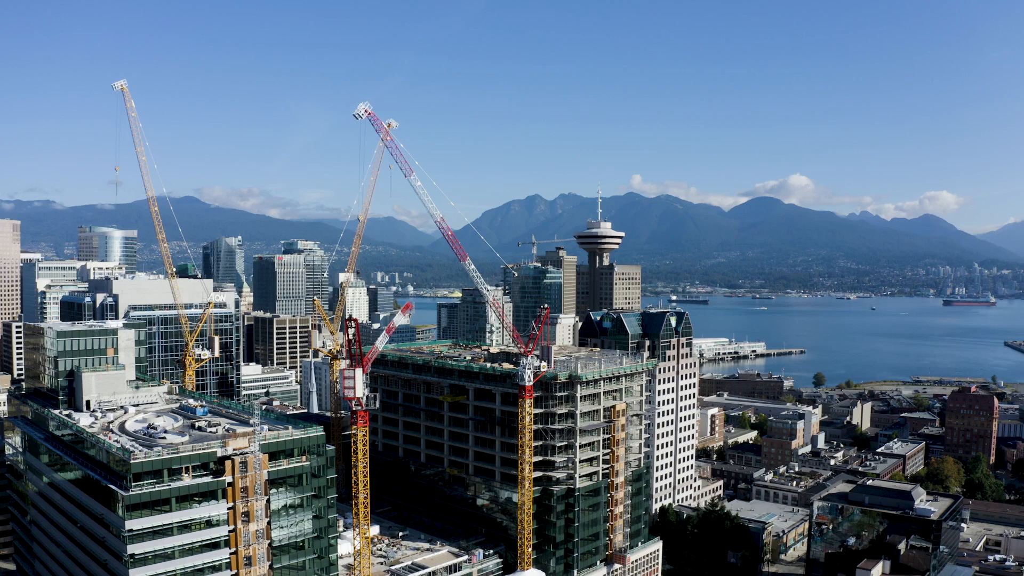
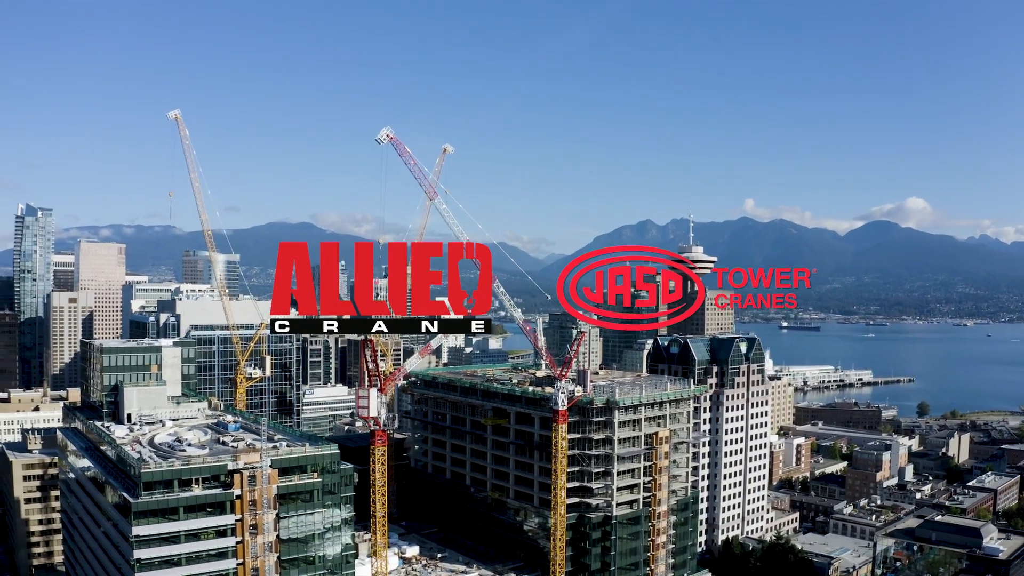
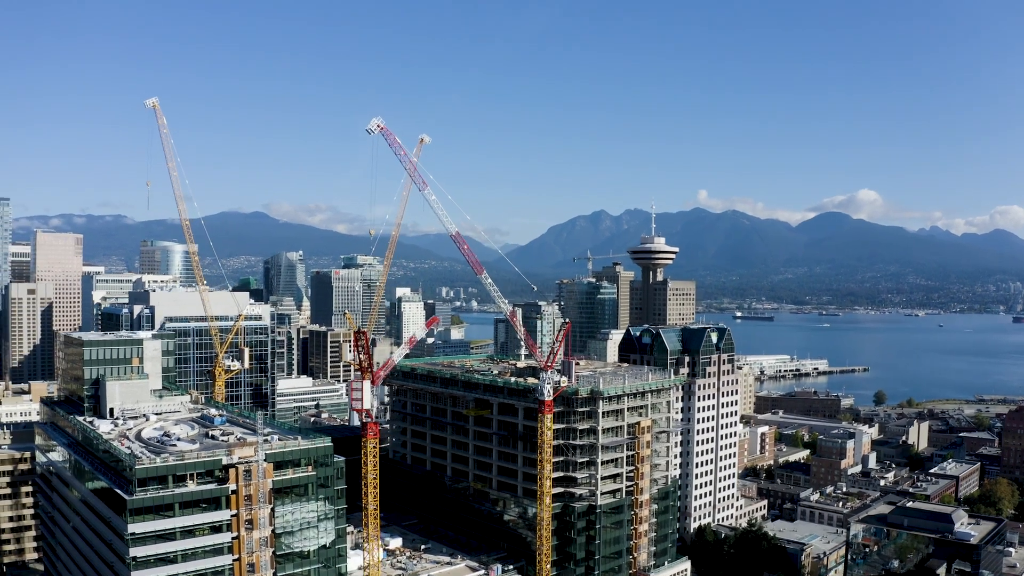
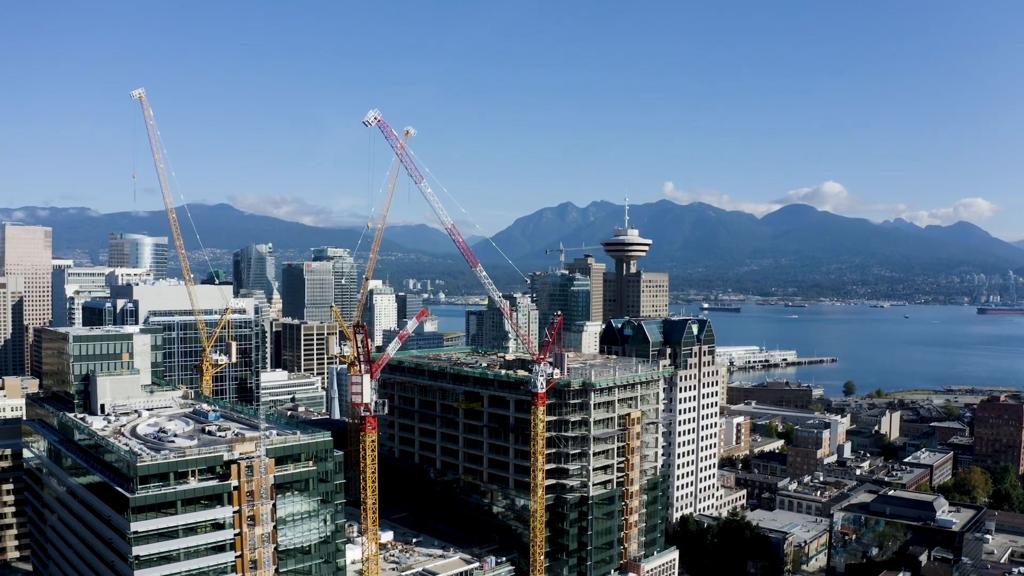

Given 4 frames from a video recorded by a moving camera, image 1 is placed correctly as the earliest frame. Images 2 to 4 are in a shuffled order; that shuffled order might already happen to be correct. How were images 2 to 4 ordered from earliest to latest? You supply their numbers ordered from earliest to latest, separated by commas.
4, 3, 2
